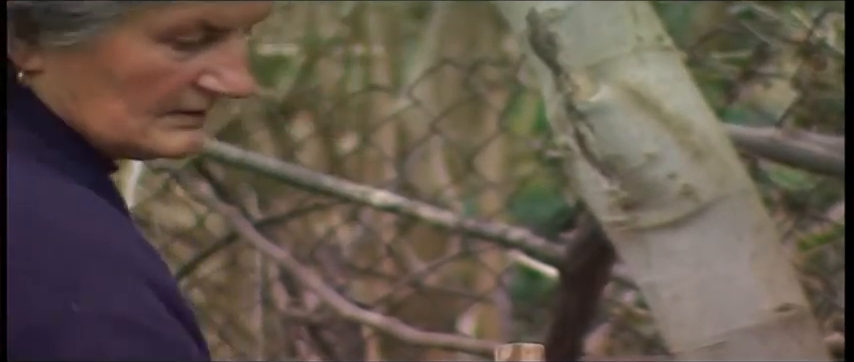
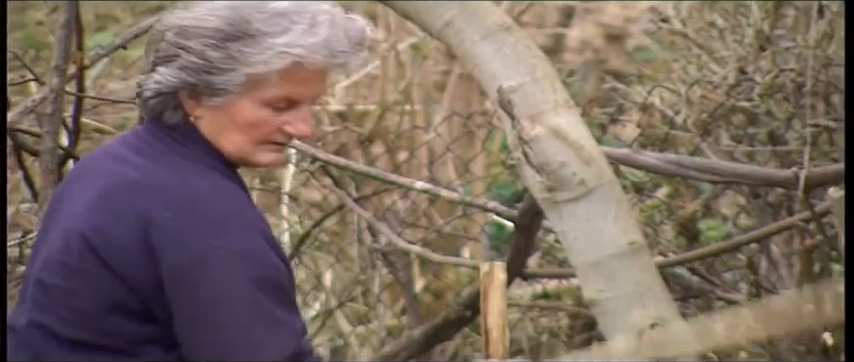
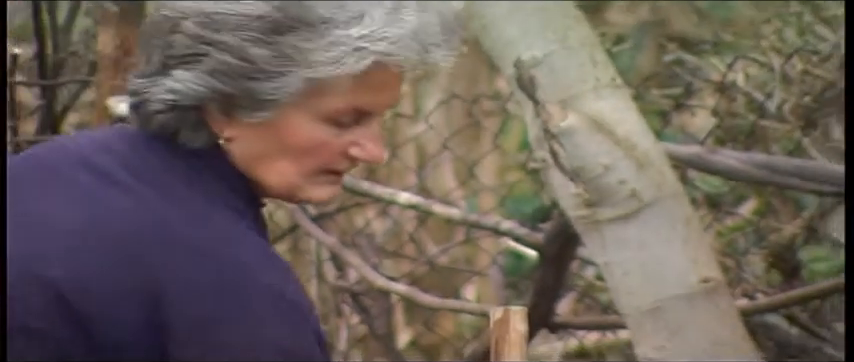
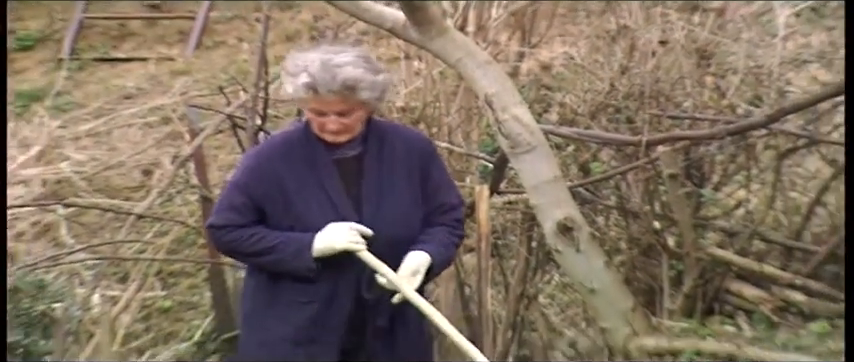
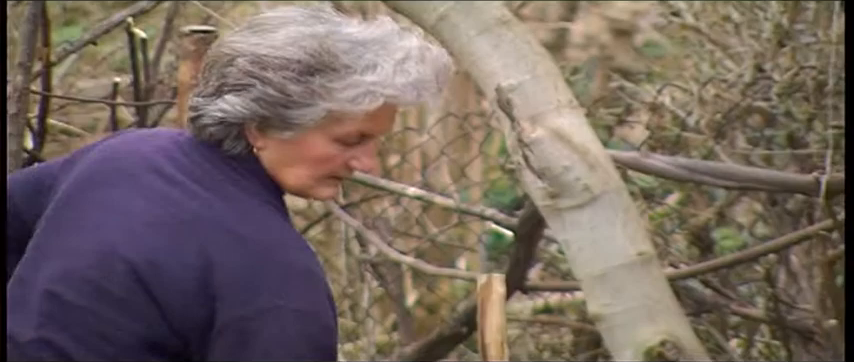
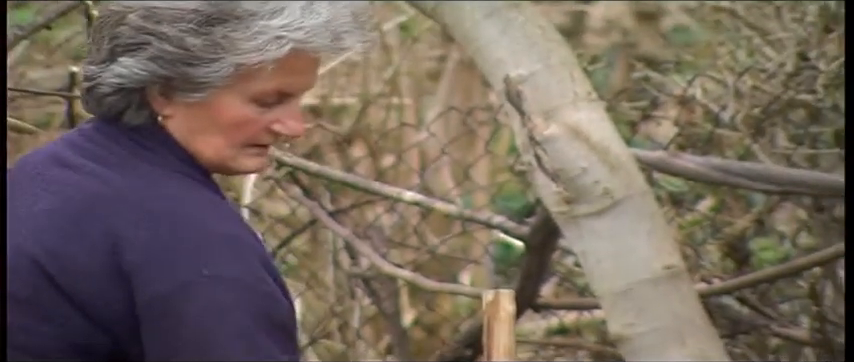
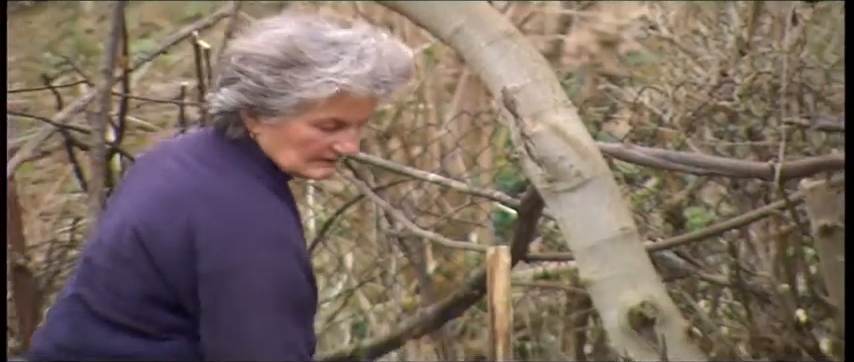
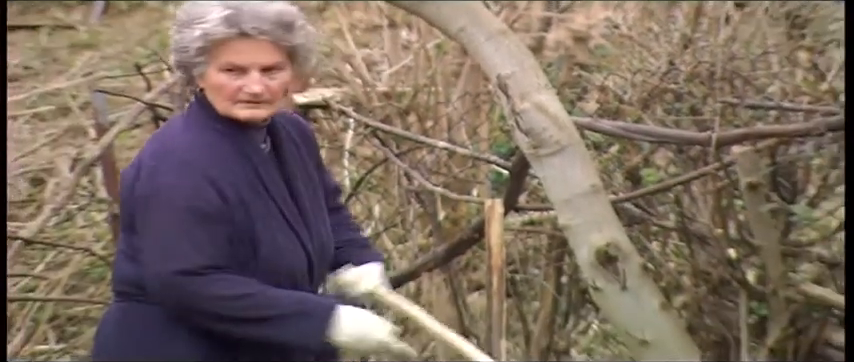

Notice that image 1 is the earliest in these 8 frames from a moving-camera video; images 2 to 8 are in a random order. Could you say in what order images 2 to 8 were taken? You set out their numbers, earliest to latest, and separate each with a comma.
3, 6, 5, 2, 7, 8, 4
